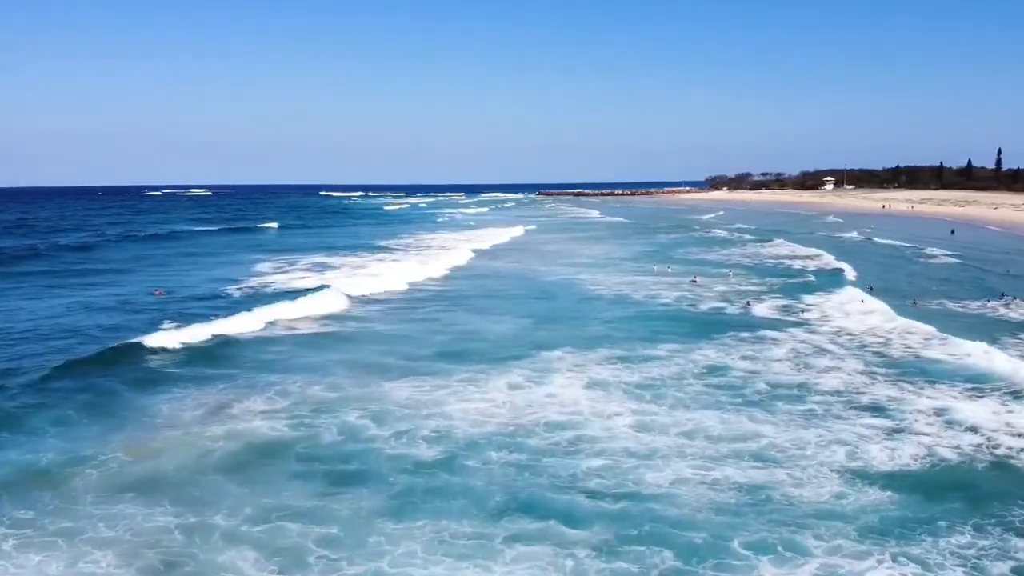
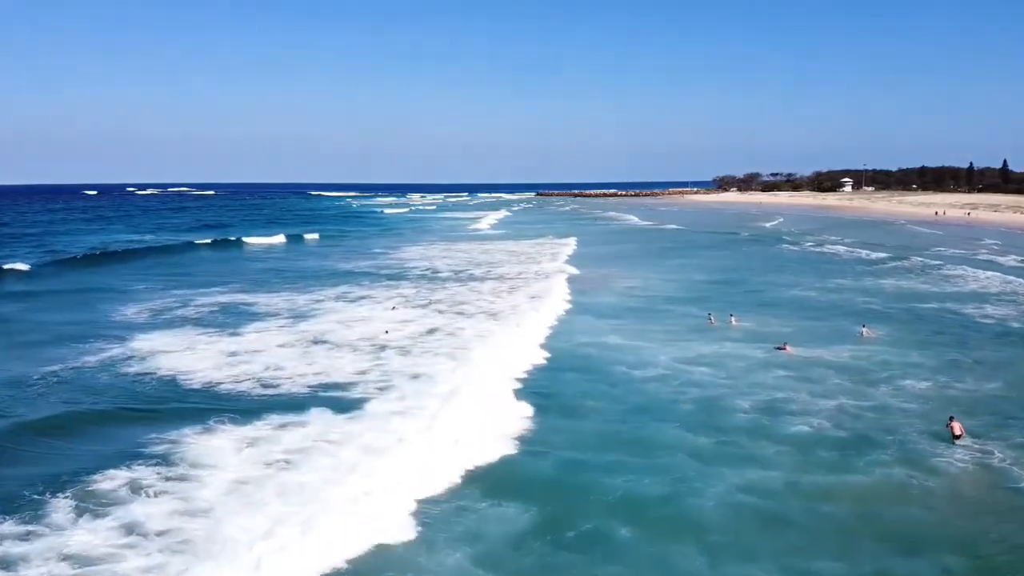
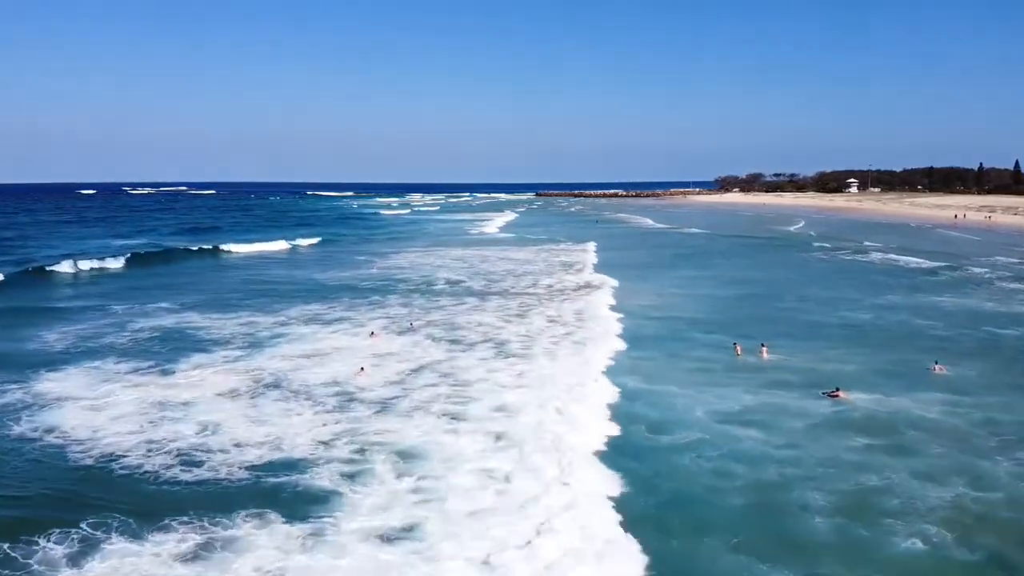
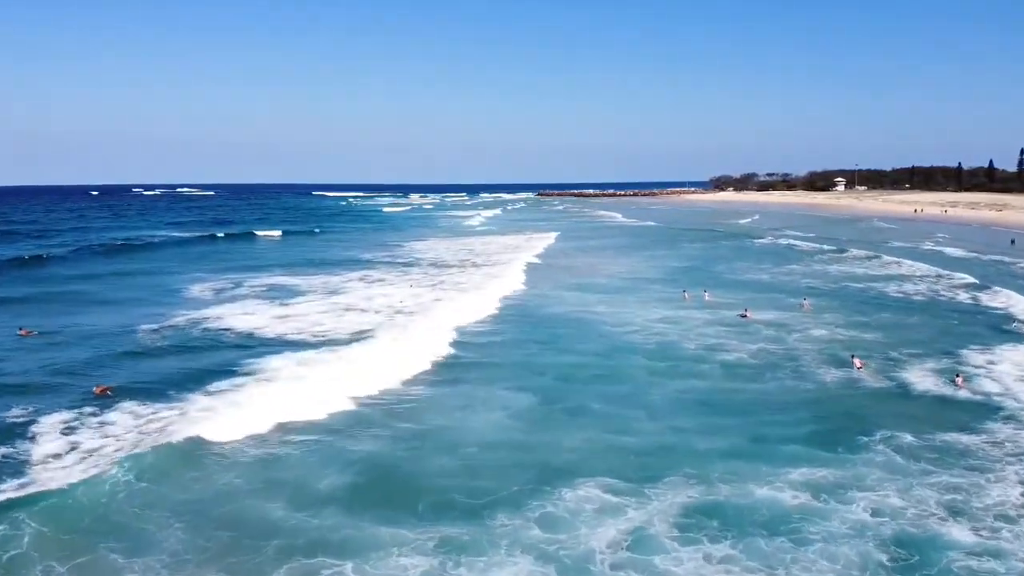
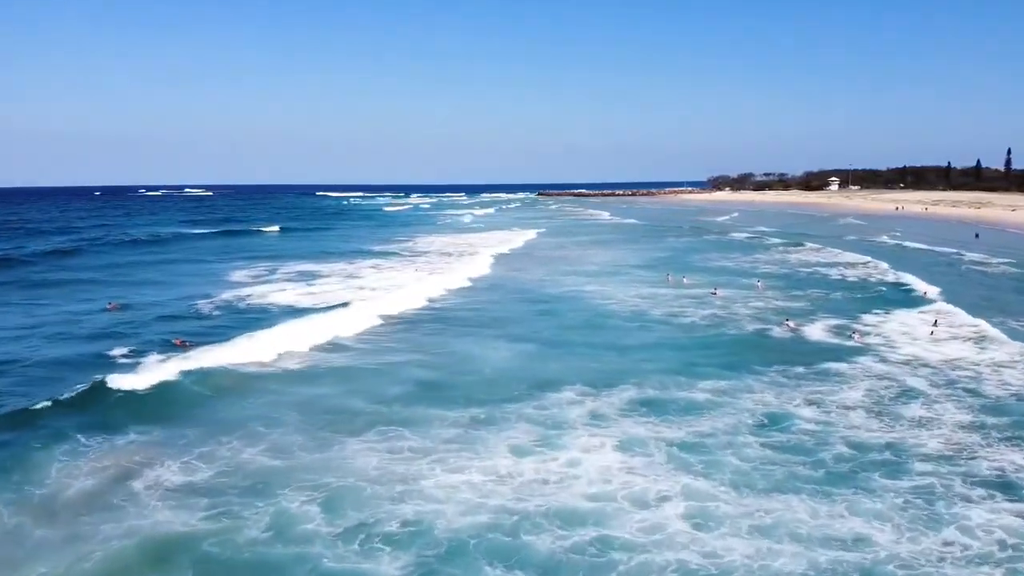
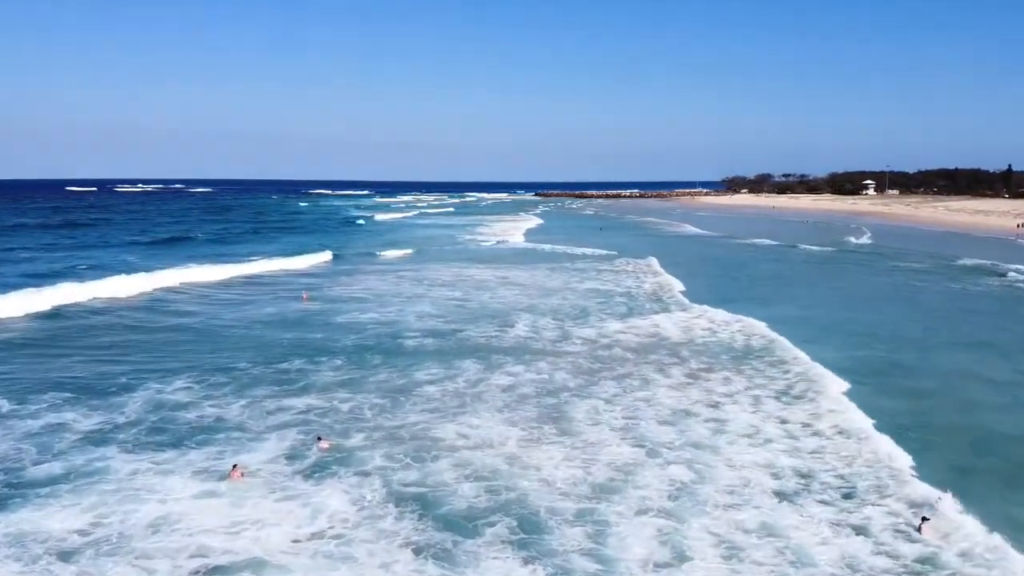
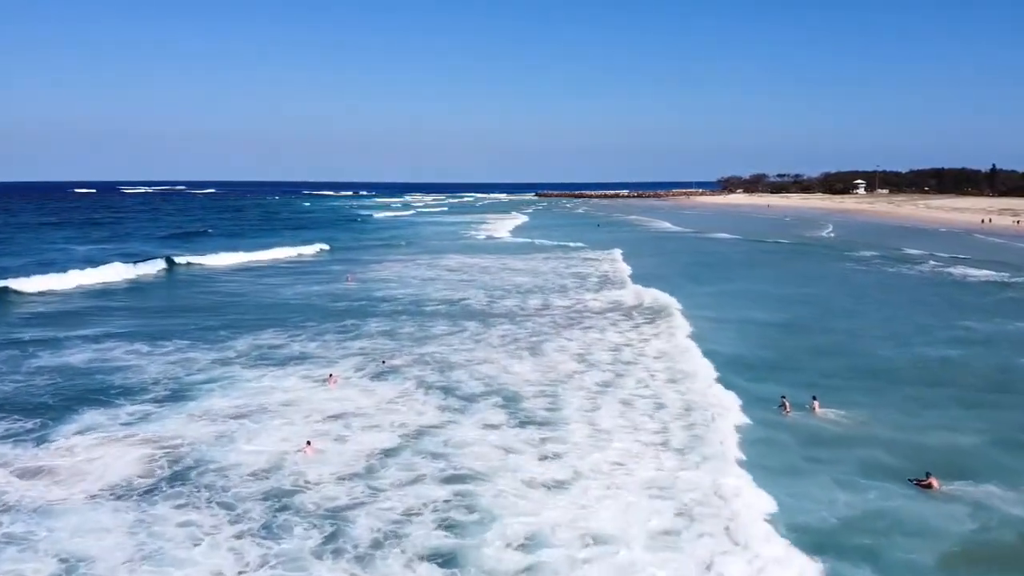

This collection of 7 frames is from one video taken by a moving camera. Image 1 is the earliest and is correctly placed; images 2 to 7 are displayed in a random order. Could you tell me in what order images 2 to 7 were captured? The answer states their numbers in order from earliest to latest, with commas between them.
5, 4, 2, 3, 7, 6
